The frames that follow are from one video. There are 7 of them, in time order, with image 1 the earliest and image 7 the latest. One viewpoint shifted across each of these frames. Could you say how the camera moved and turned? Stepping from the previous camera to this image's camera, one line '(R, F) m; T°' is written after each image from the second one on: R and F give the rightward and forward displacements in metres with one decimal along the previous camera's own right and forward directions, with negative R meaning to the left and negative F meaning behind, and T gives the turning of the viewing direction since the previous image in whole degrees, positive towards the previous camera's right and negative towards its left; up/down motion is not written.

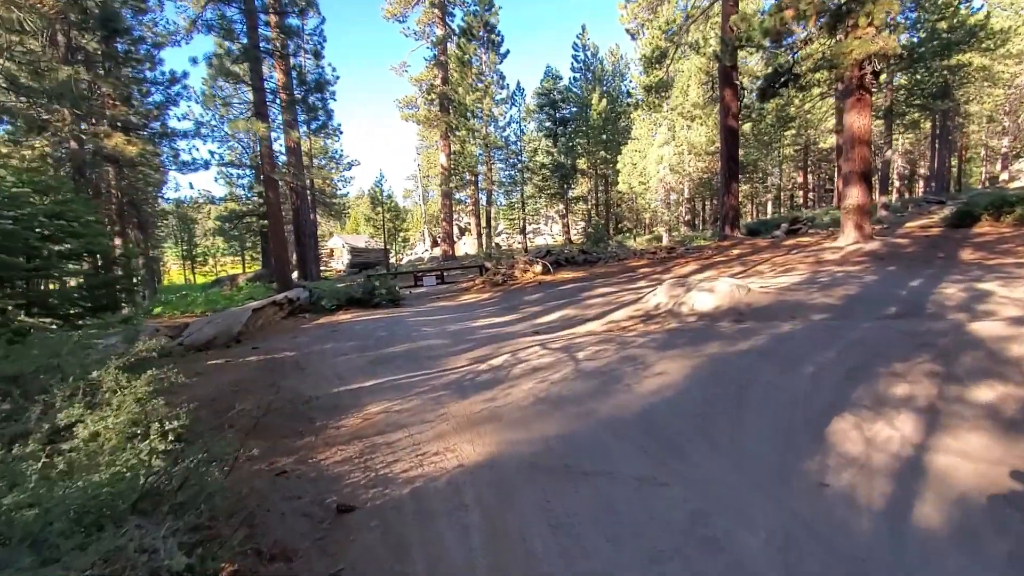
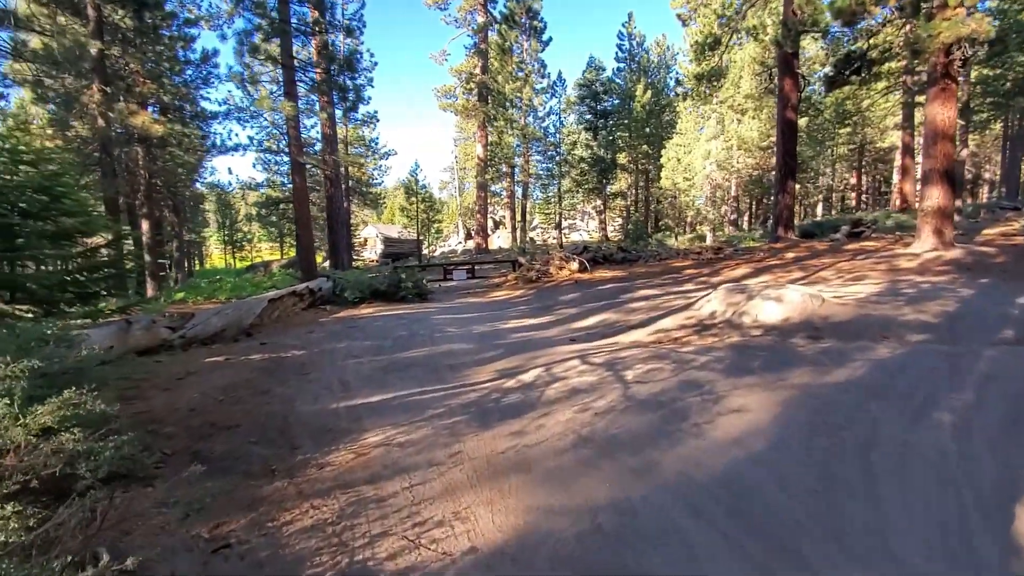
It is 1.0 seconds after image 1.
(0.0, +0.8) m; -4°
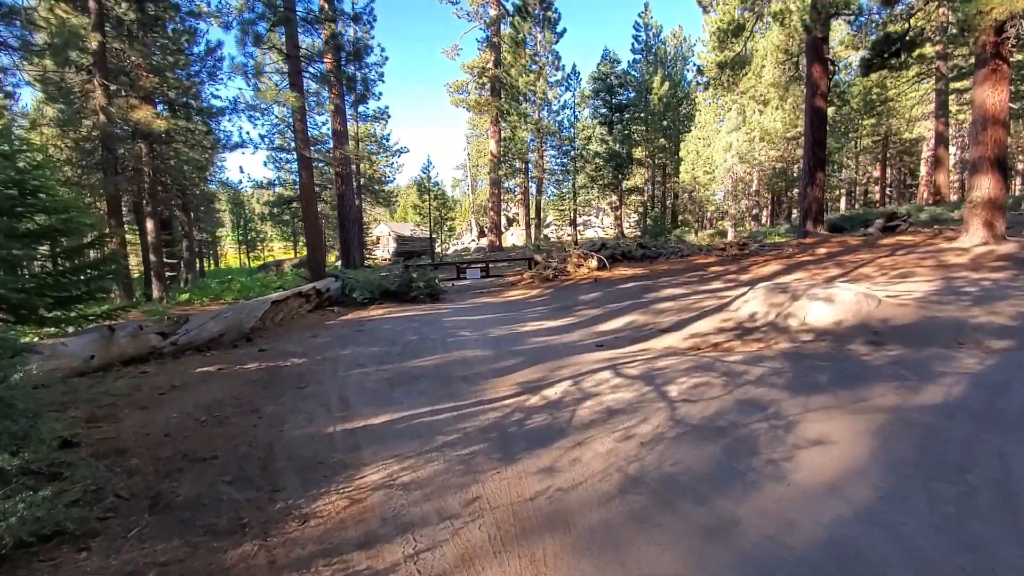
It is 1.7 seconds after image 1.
(-0.1, +0.6) m; -1°
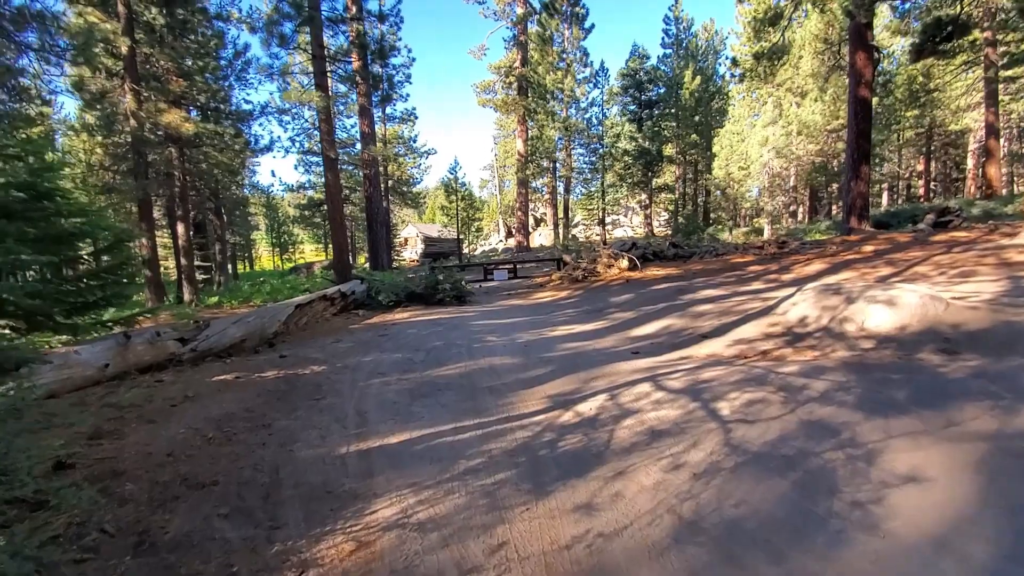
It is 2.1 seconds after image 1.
(0.0, +0.3) m; -3°
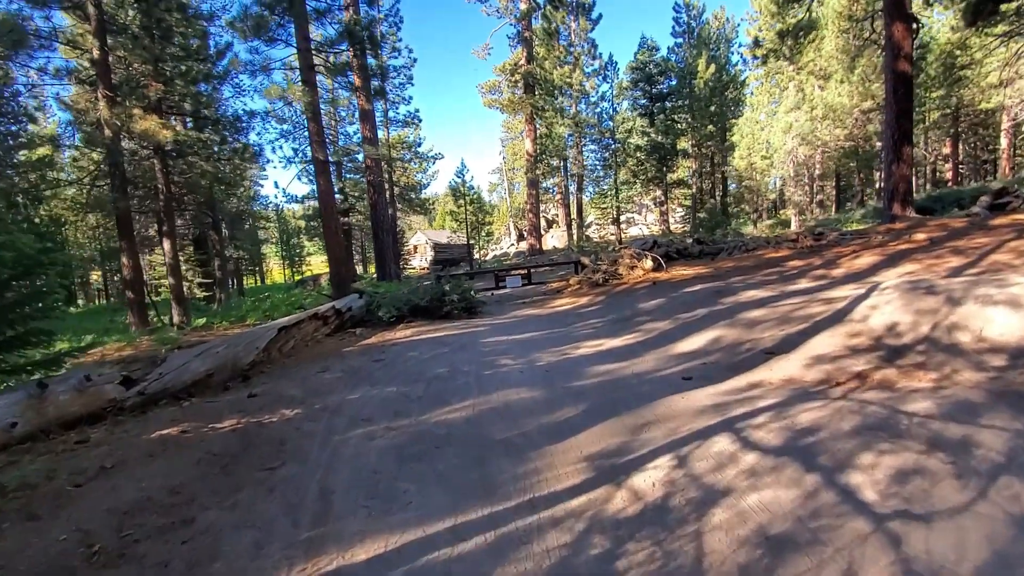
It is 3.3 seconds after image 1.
(0.0, +1.1) m; -1°
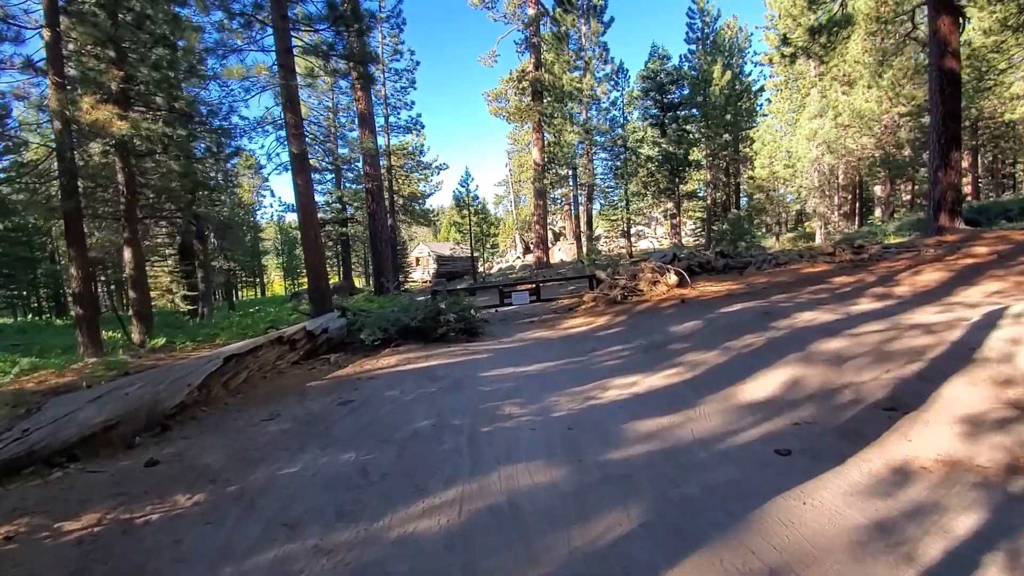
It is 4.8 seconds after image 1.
(0.0, +1.4) m; -1°
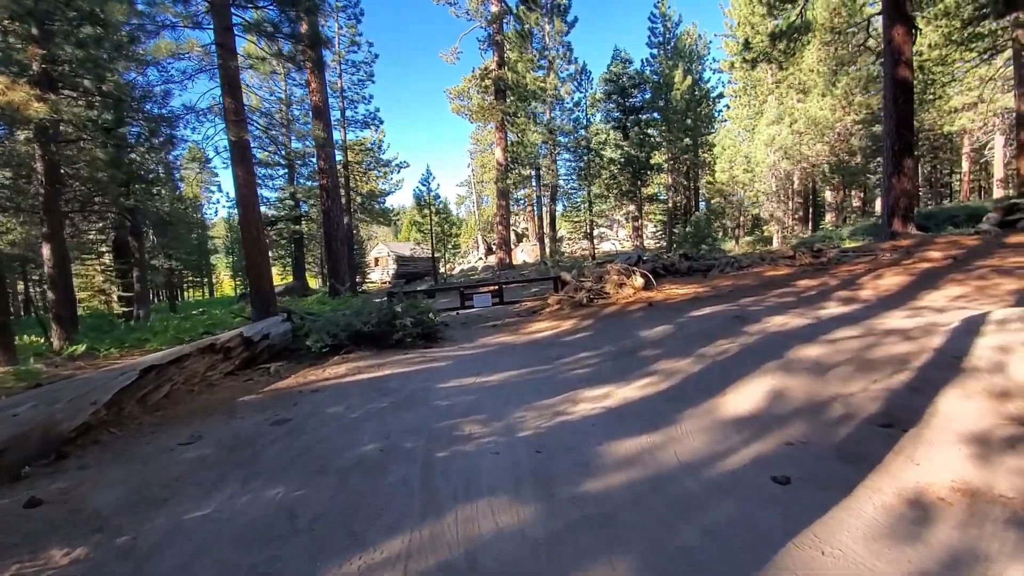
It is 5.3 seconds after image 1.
(0.0, +0.5) m; +4°
